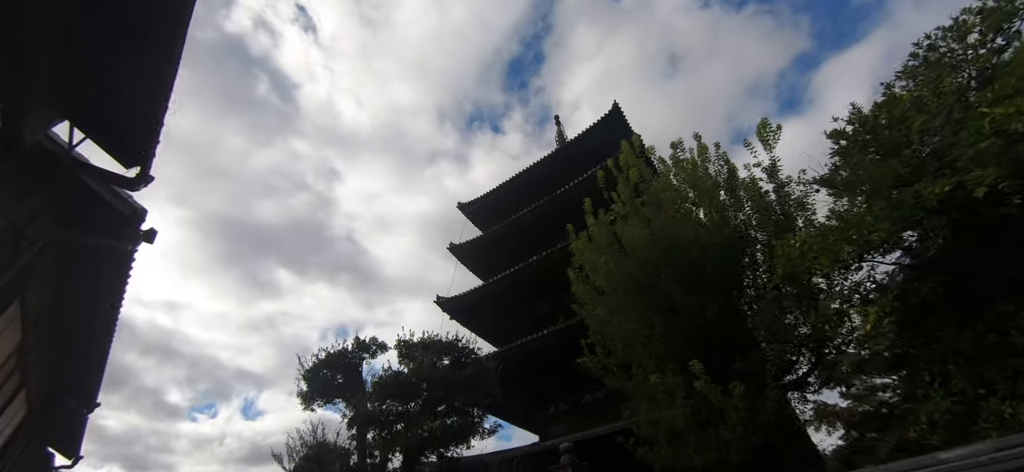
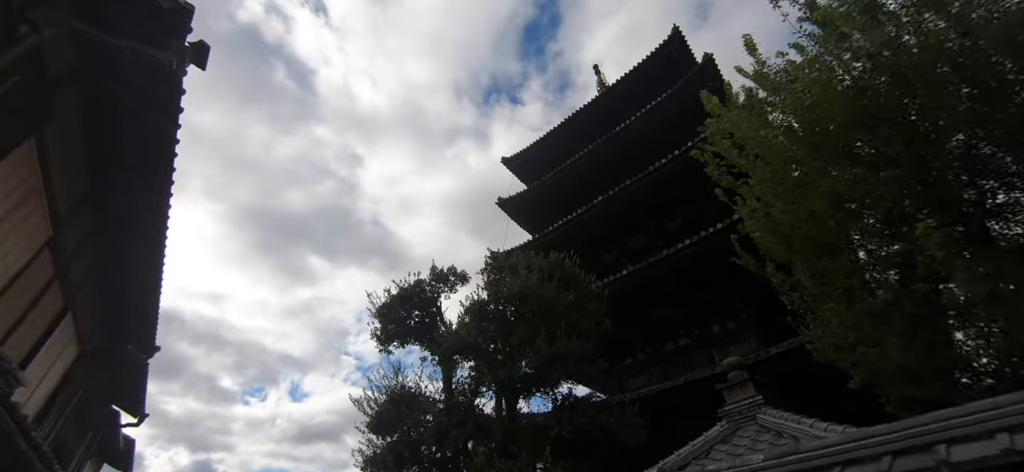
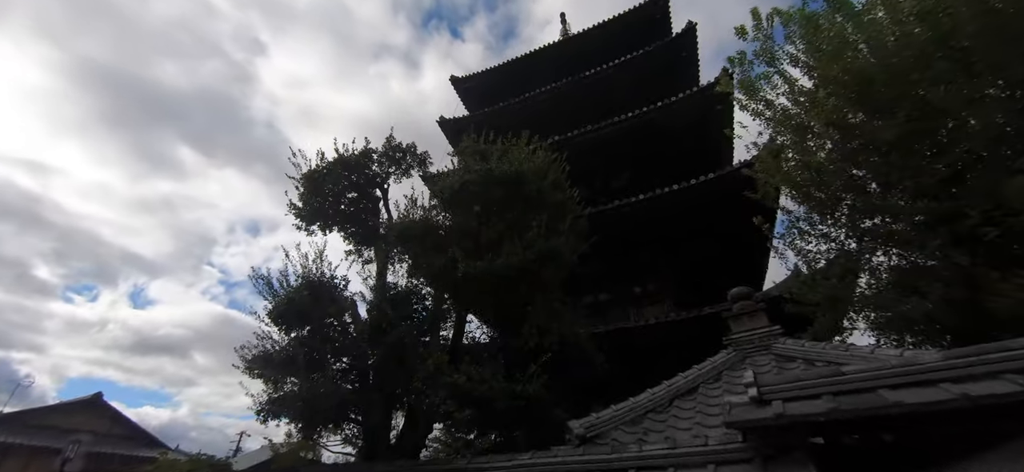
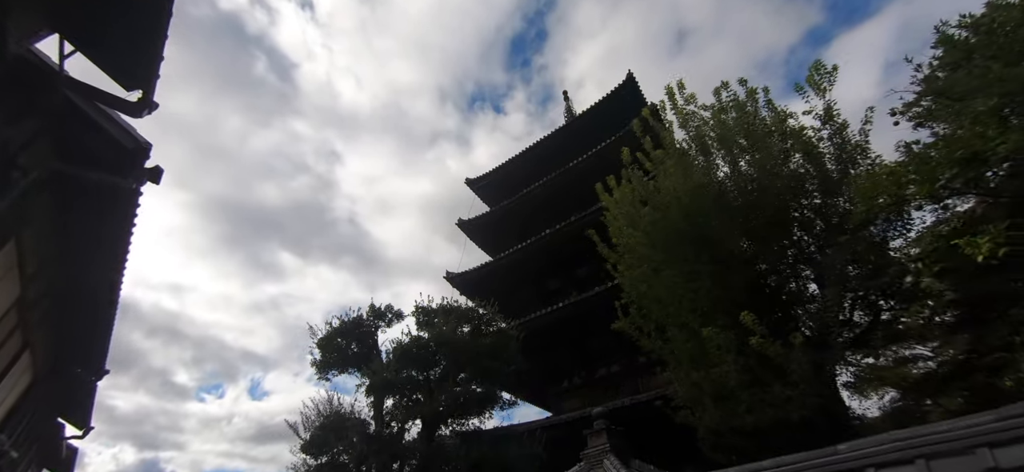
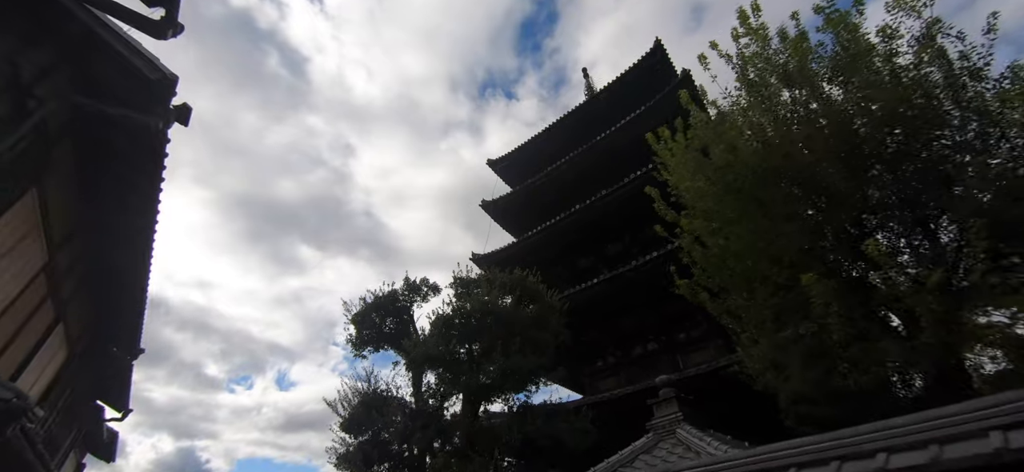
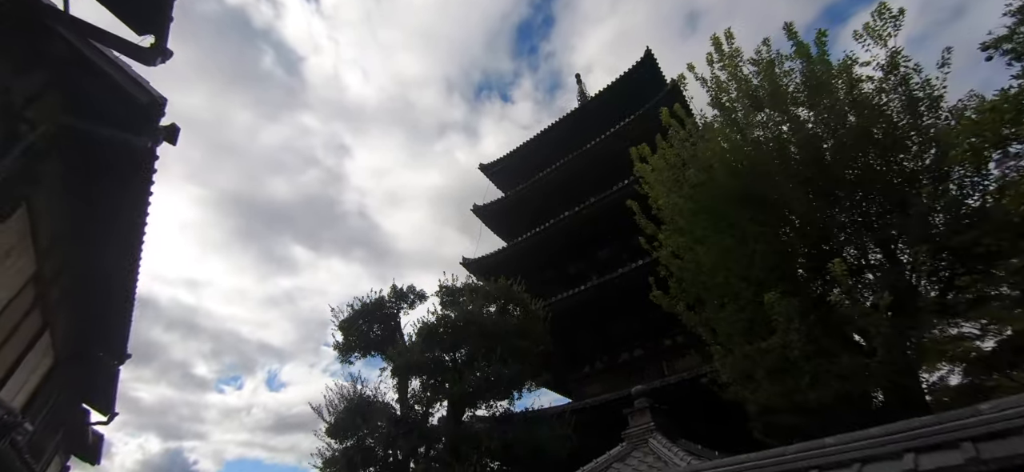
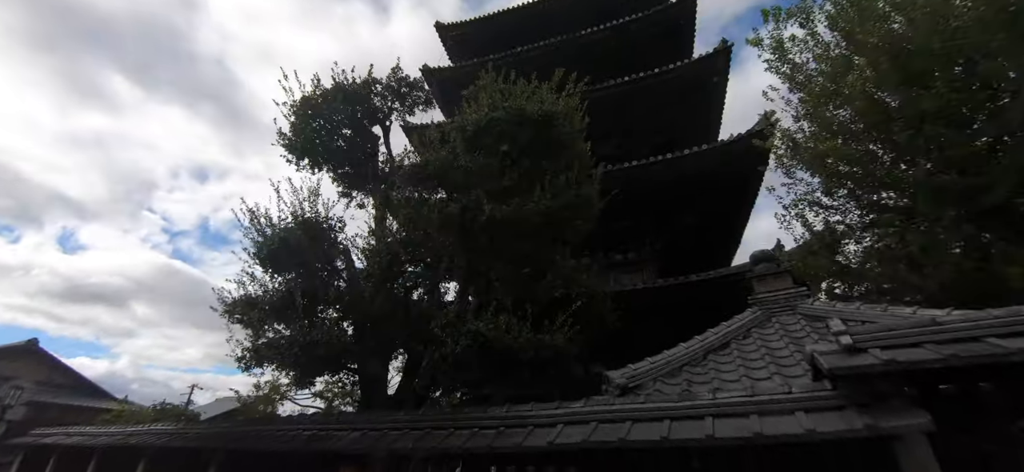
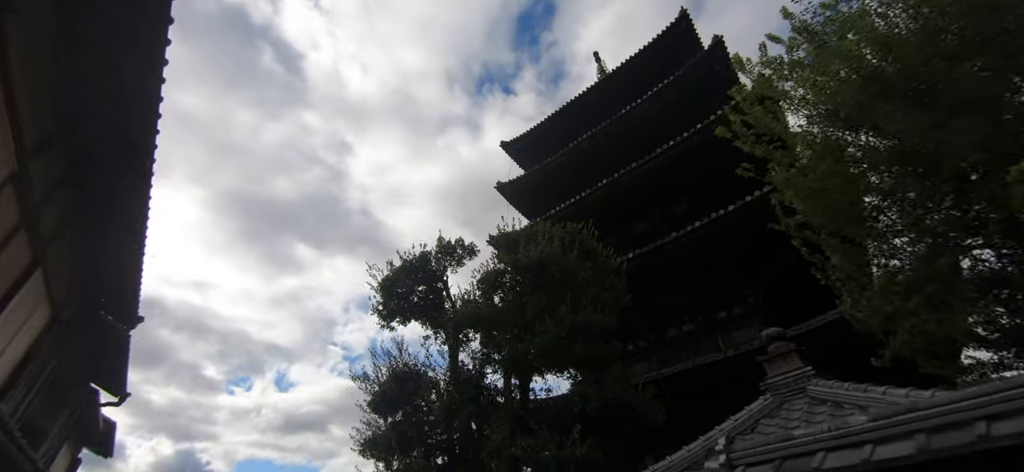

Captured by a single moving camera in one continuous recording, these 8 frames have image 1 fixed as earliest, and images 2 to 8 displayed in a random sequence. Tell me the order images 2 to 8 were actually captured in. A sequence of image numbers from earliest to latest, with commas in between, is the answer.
4, 6, 5, 2, 8, 3, 7
